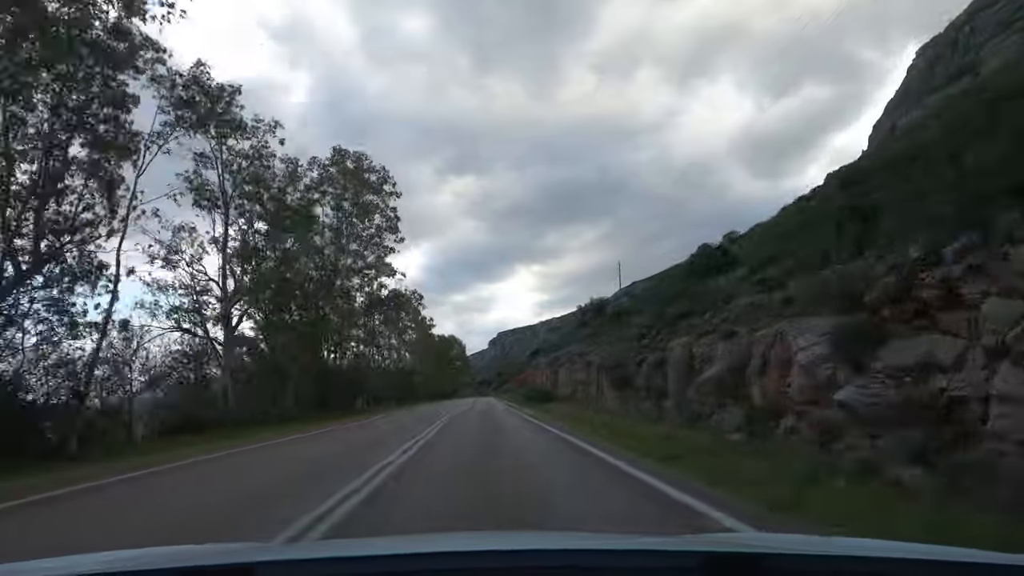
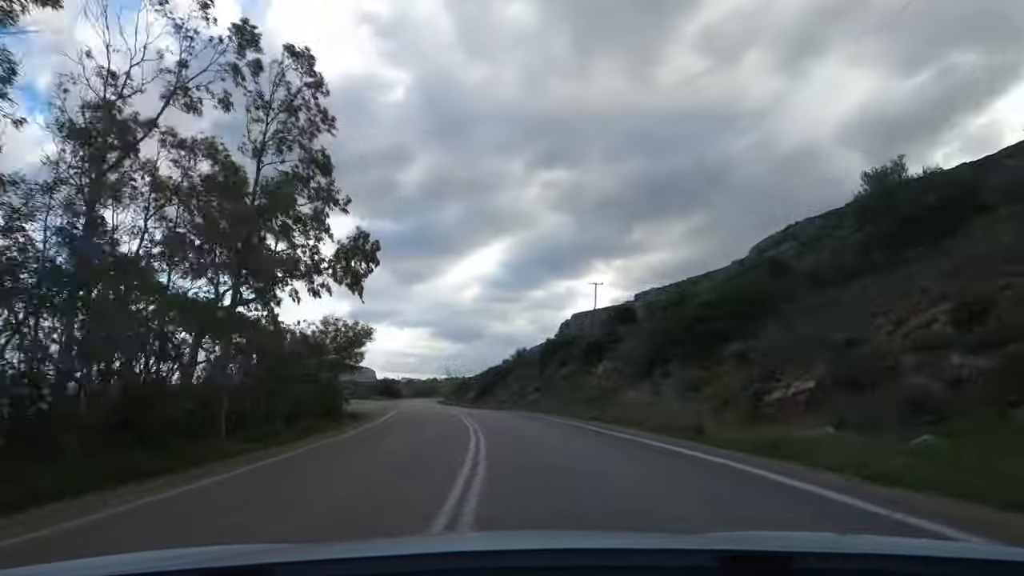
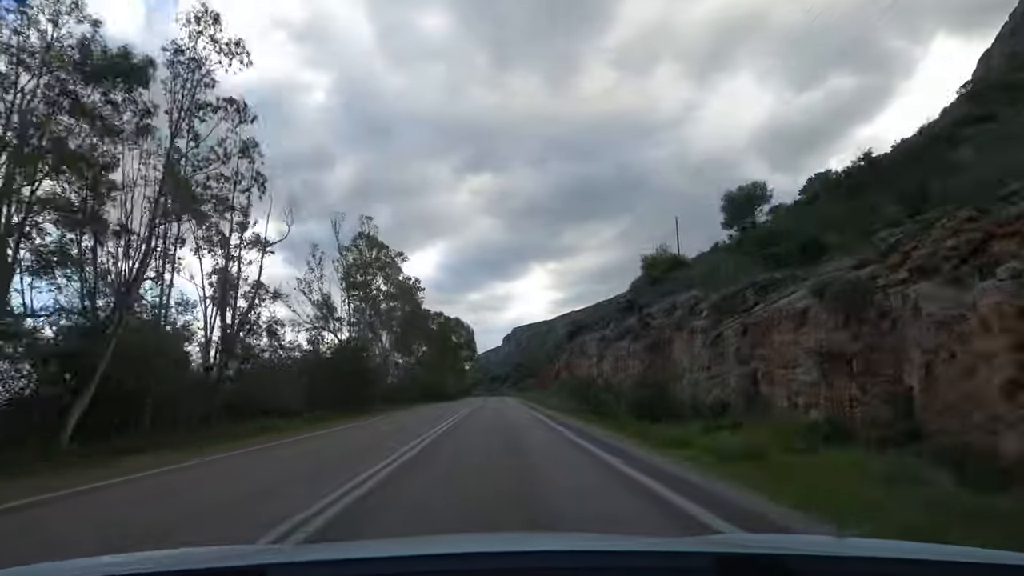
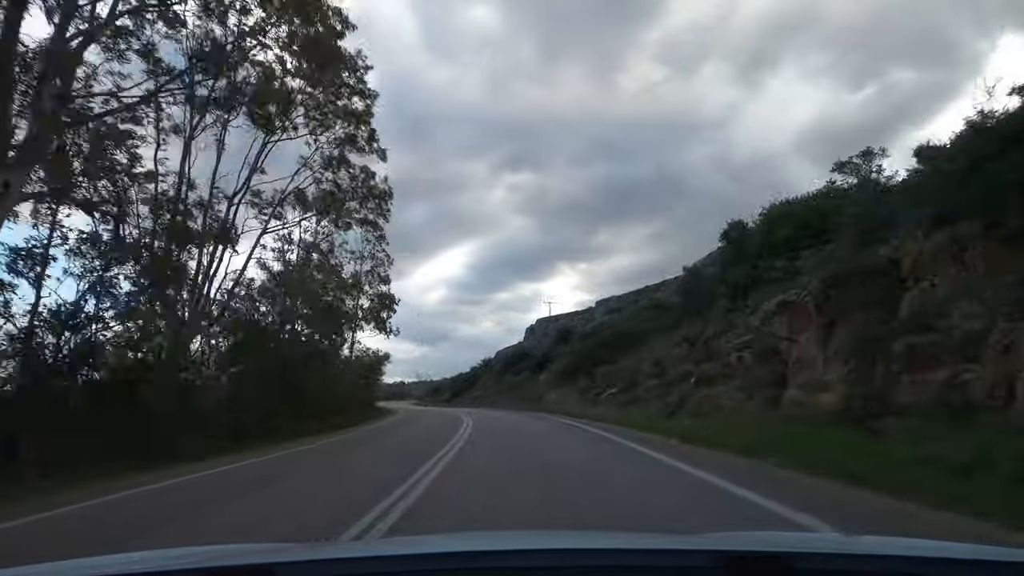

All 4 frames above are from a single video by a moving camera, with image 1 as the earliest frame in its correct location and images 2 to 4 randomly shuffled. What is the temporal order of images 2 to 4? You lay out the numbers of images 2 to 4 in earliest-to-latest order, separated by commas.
3, 4, 2
